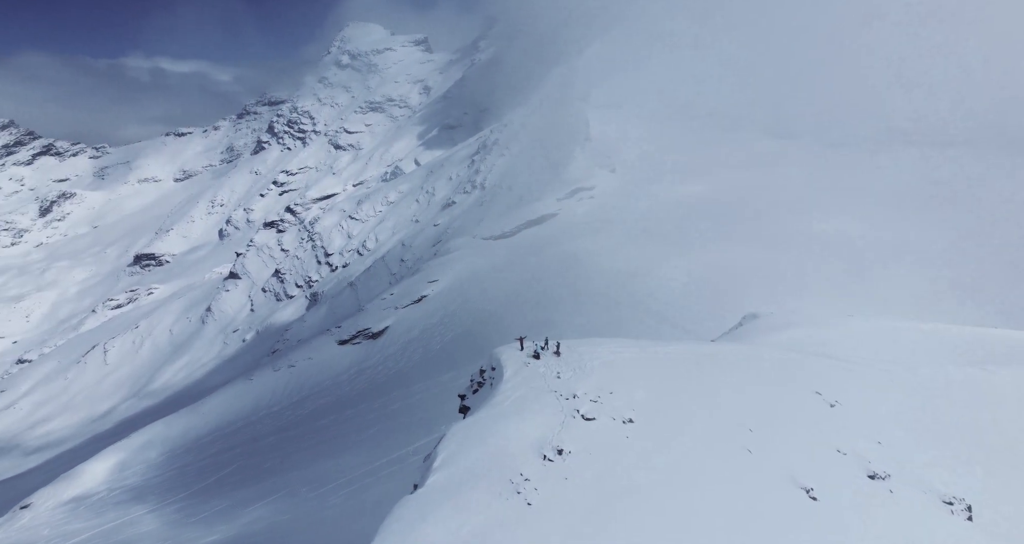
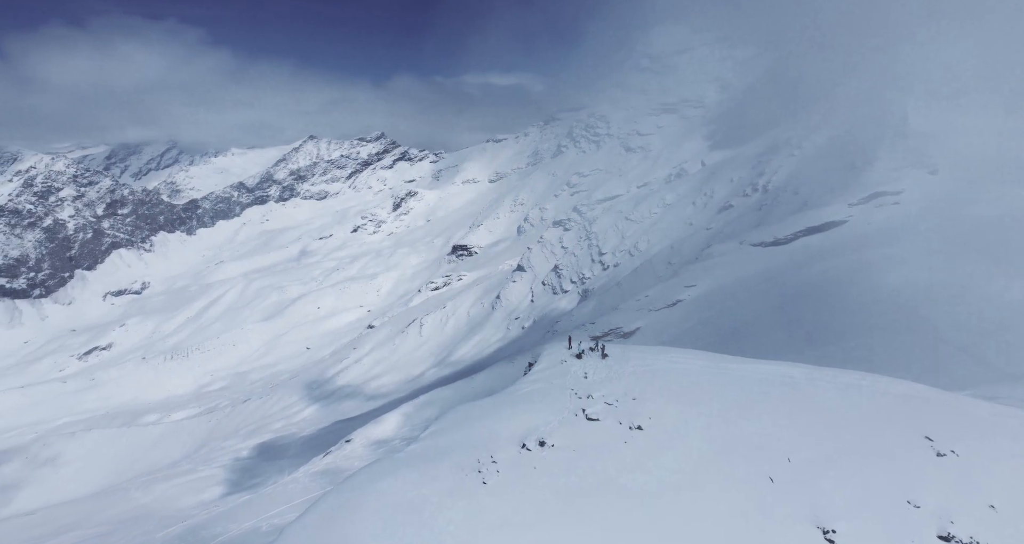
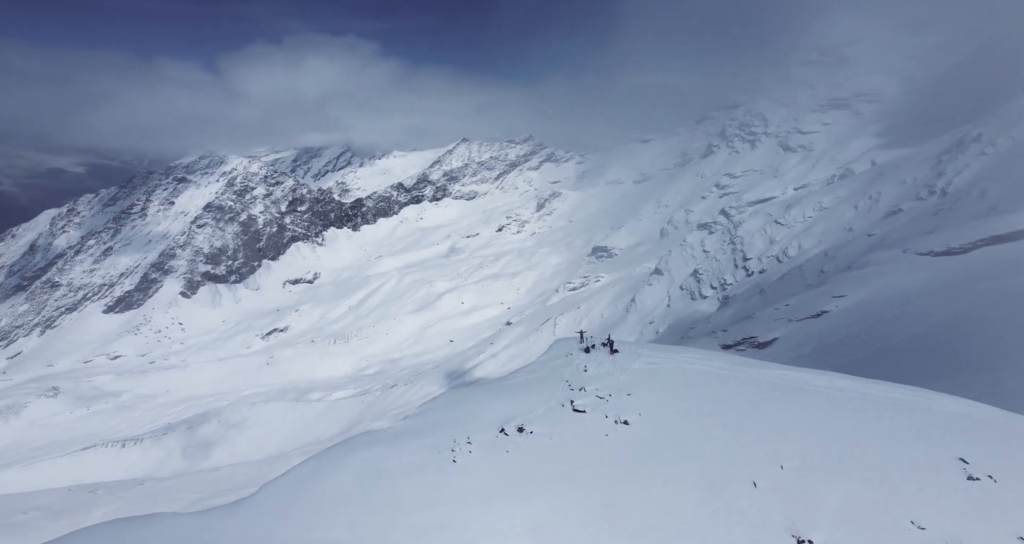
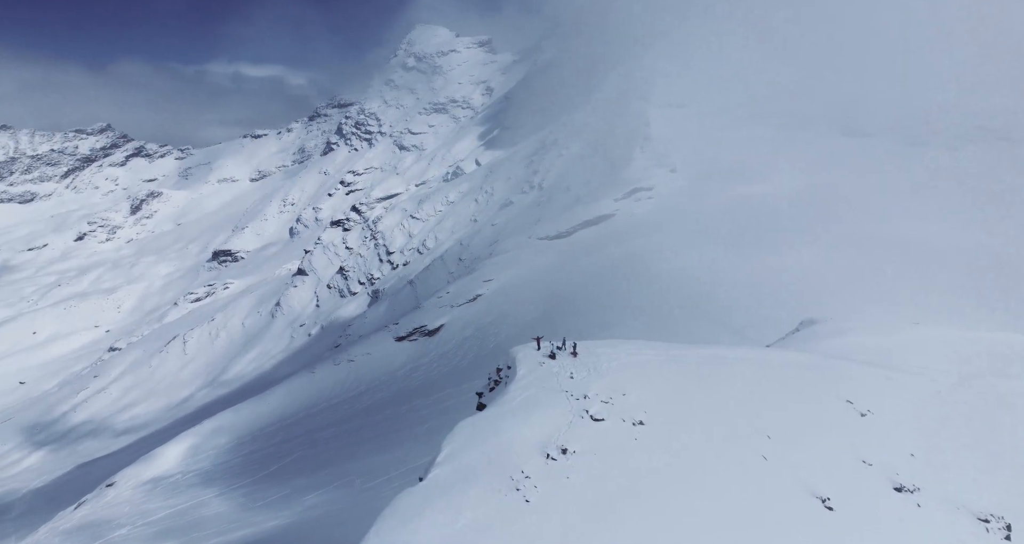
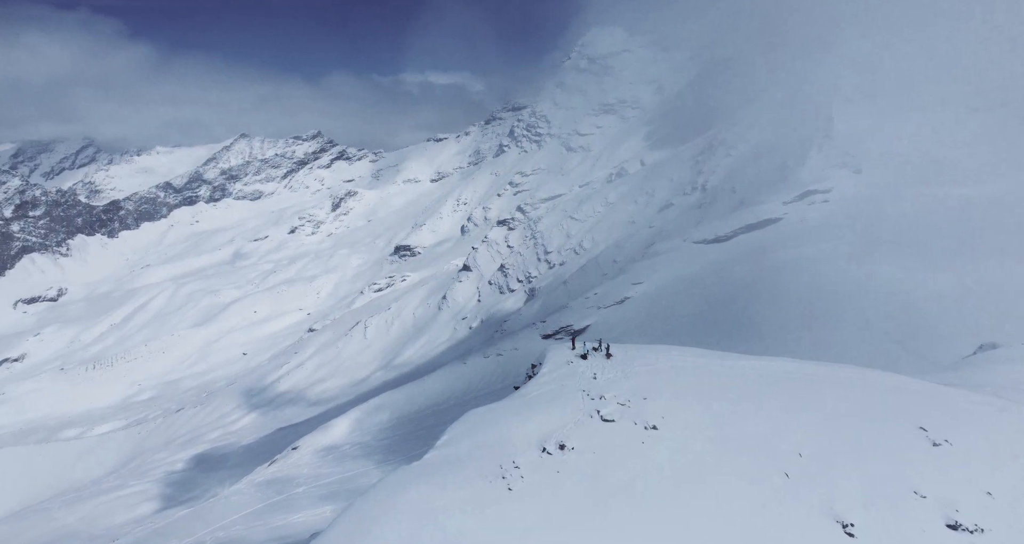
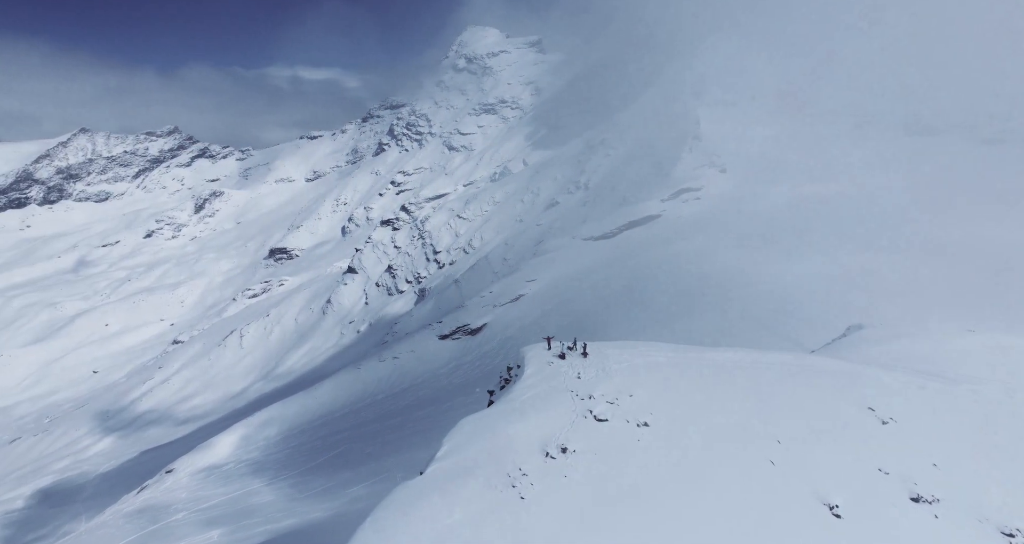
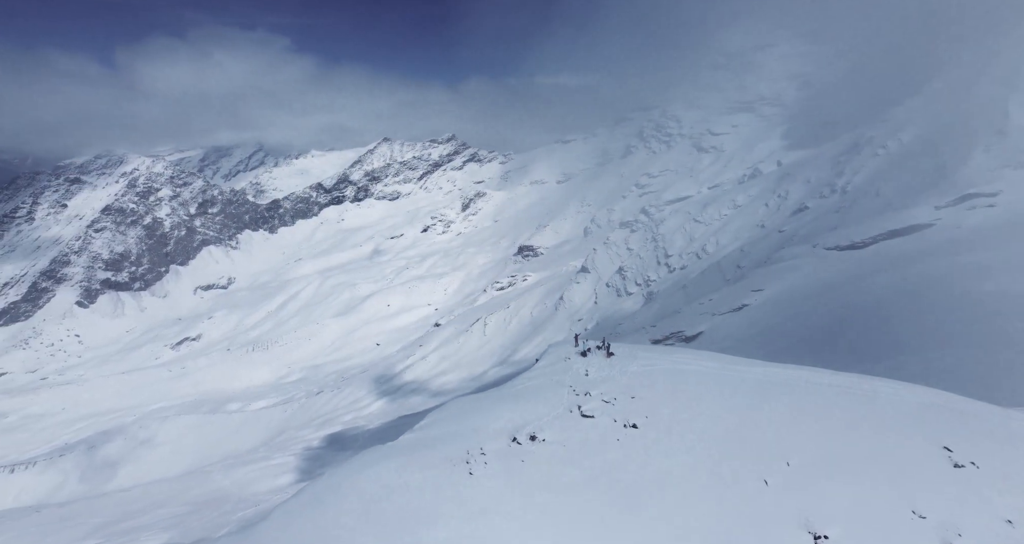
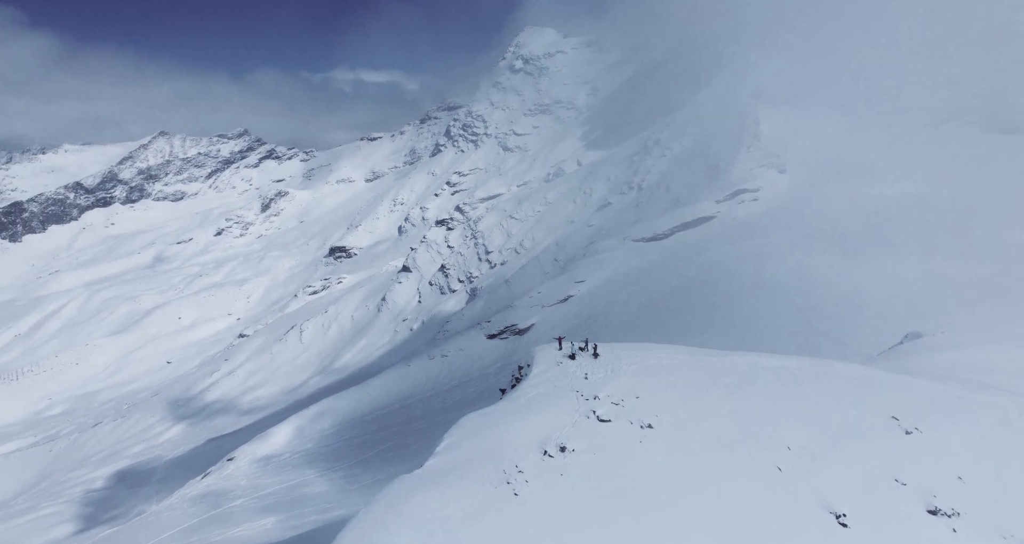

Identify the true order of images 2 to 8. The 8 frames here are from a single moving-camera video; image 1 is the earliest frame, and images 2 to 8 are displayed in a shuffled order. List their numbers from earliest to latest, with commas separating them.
4, 6, 8, 5, 2, 7, 3
